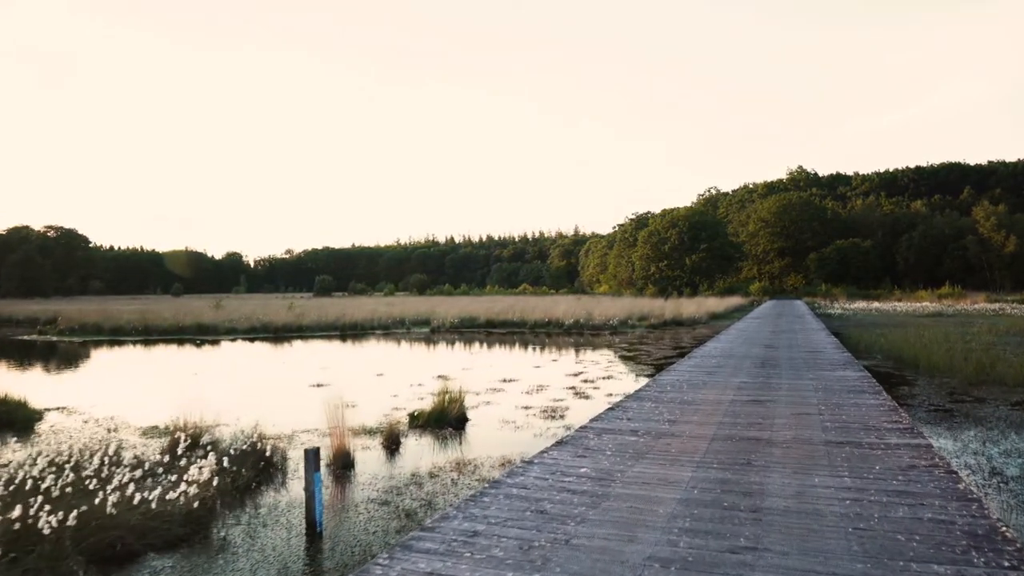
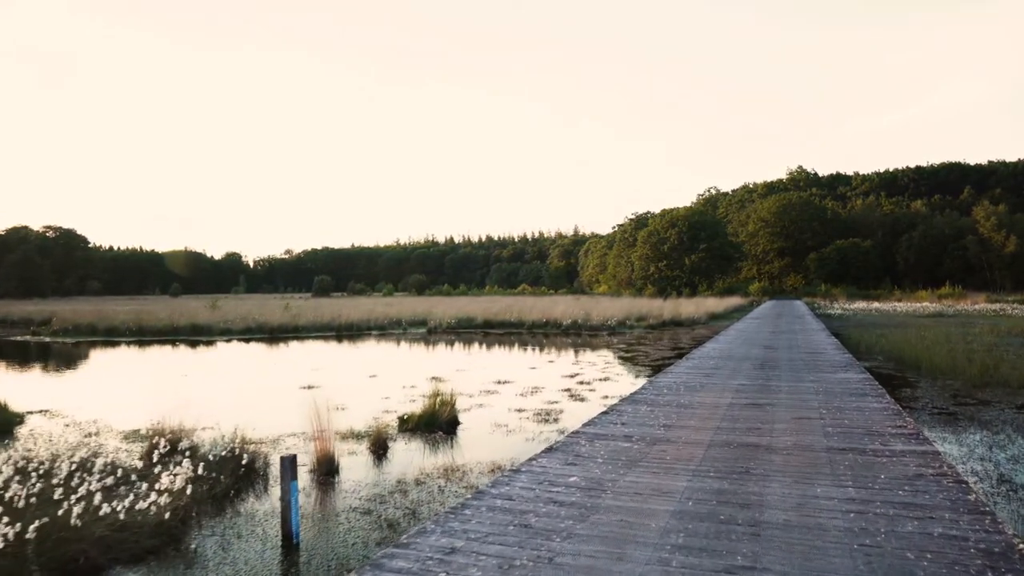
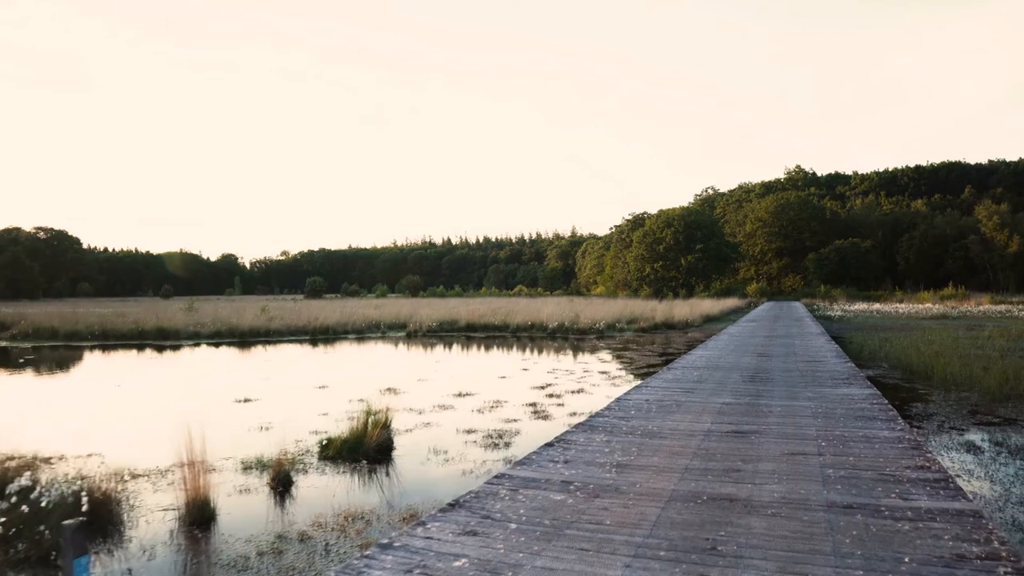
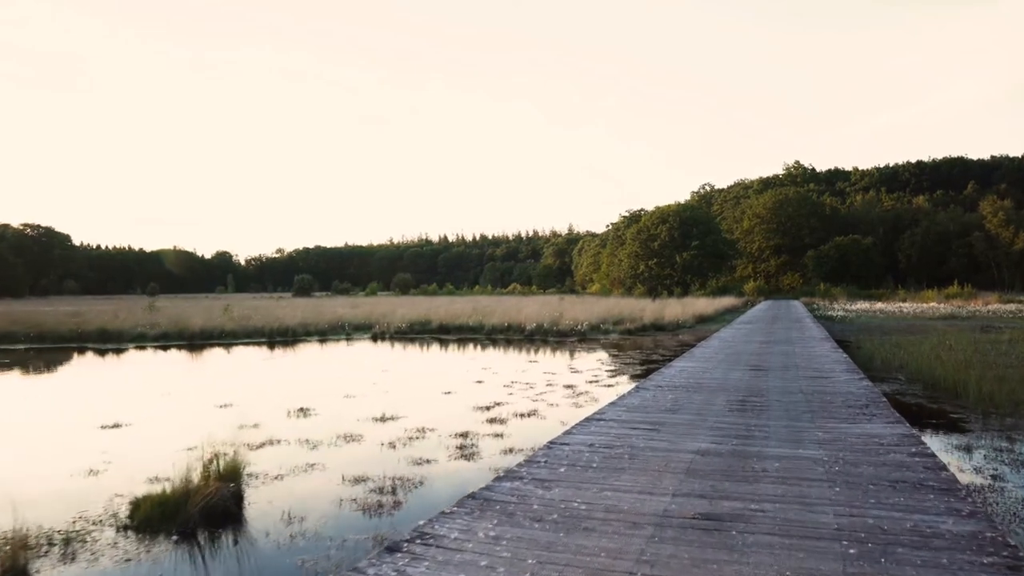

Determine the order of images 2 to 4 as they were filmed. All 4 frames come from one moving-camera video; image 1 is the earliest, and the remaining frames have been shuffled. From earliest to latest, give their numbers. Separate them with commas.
2, 3, 4
